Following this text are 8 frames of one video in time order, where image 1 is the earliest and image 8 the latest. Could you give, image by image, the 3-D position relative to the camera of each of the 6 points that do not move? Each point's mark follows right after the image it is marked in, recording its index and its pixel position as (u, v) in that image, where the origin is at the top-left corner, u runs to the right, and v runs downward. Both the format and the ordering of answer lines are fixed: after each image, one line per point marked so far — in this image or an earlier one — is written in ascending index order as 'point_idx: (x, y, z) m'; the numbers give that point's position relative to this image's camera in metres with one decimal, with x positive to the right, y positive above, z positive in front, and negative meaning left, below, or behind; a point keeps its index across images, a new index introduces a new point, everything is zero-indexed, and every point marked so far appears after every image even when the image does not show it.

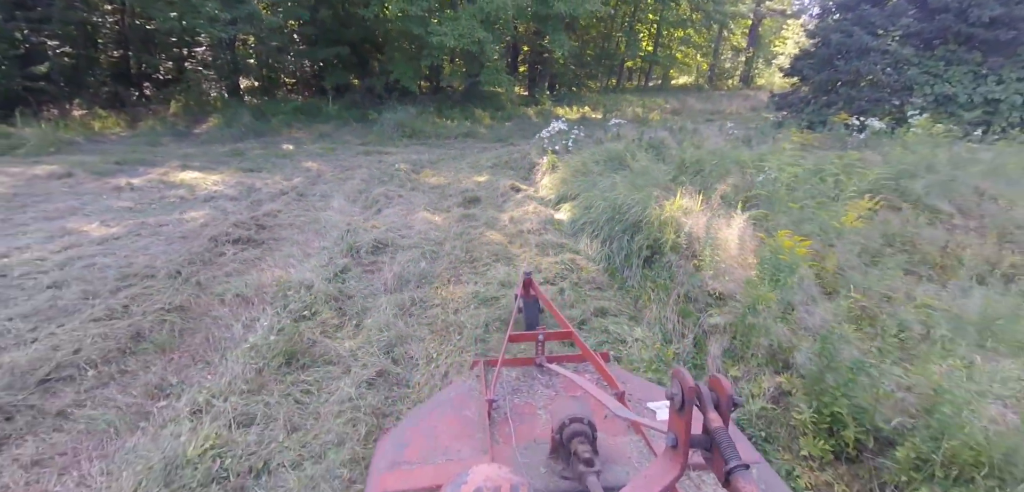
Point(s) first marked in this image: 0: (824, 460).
0: (+1.4, -1.0, +2.3) m
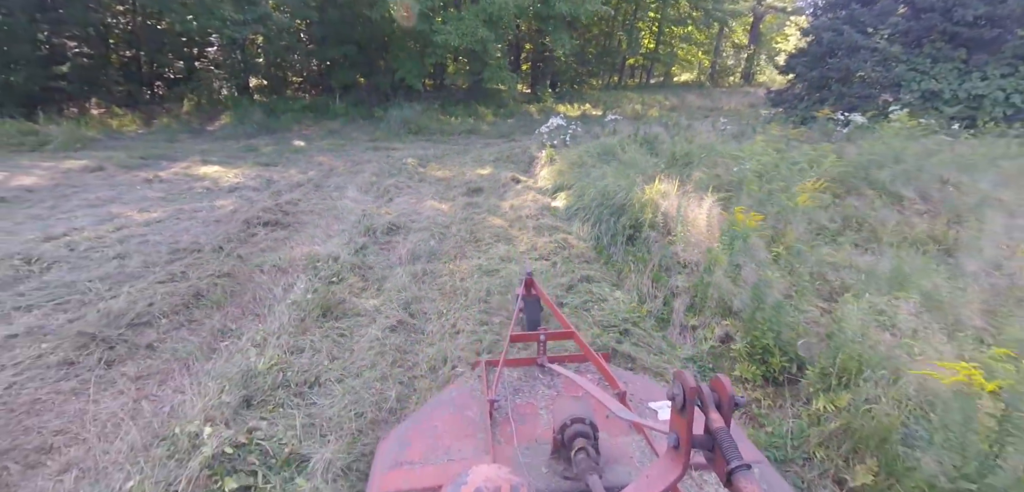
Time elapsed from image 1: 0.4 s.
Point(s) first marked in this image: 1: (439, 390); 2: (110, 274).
0: (+1.4, -0.8, +2.9) m
1: (-0.4, -0.8, +2.9) m
2: (-3.2, -0.2, +4.1) m
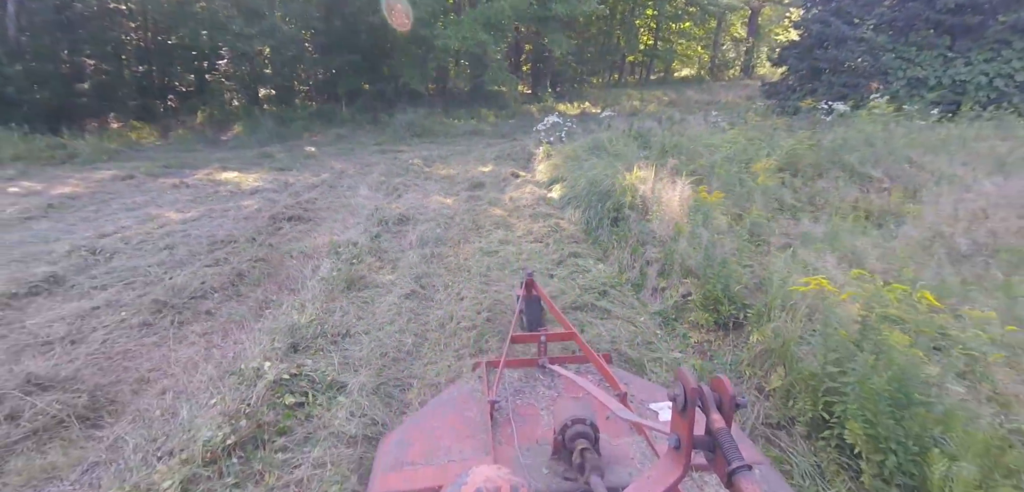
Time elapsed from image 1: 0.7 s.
0: (+1.3, -0.5, +3.6) m
1: (-0.5, -0.6, +3.5) m
2: (-3.3, -0.1, +4.8) m
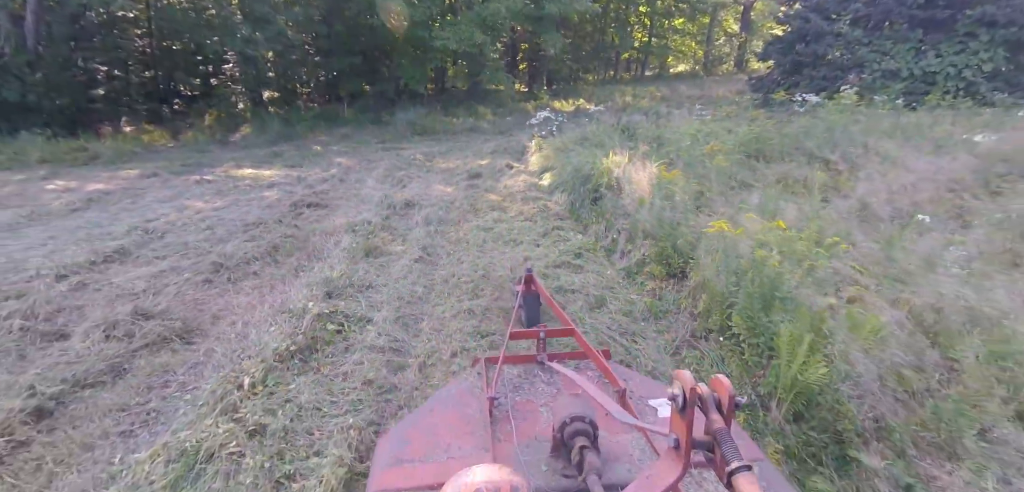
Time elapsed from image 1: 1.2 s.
0: (+1.2, -0.2, +4.4) m
1: (-0.6, -0.4, +4.3) m
2: (-3.4, +0.1, +5.6) m
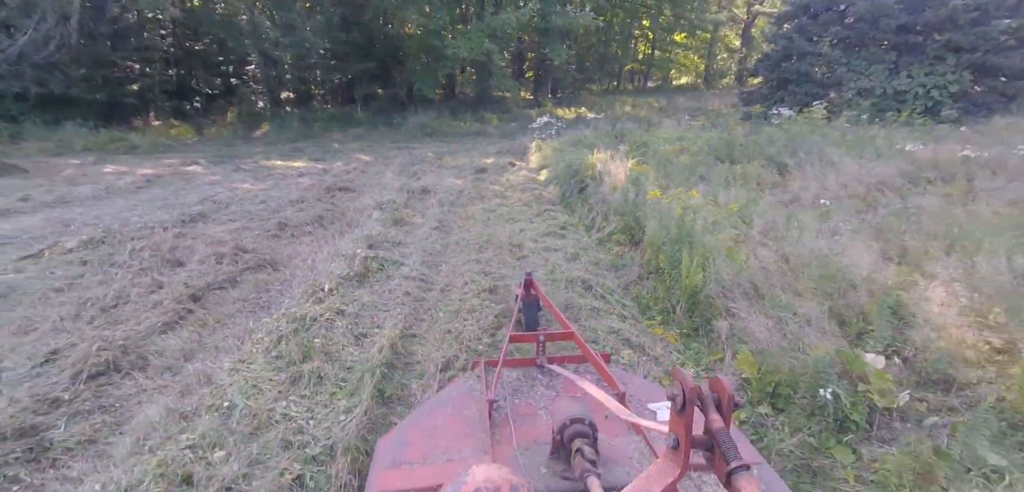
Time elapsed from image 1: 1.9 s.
0: (+1.2, +0.1, +5.7) m
1: (-0.6, 0.0, +5.6) m
2: (-3.4, +0.5, +6.9) m
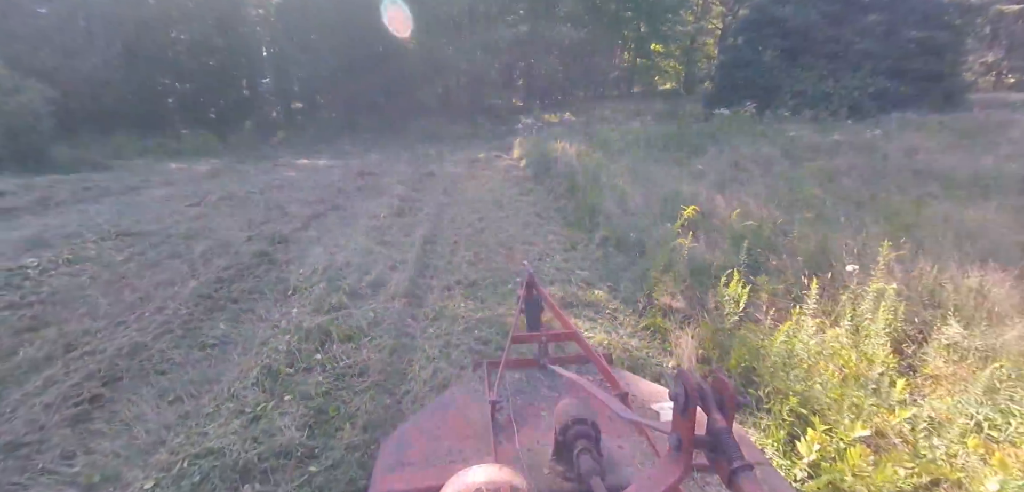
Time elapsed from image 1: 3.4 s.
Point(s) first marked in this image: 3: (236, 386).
0: (+0.9, +0.9, +8.5) m
1: (-0.9, +0.7, +8.5) m
2: (-3.7, +1.2, +9.7) m
3: (-1.6, -0.8, +3.0) m
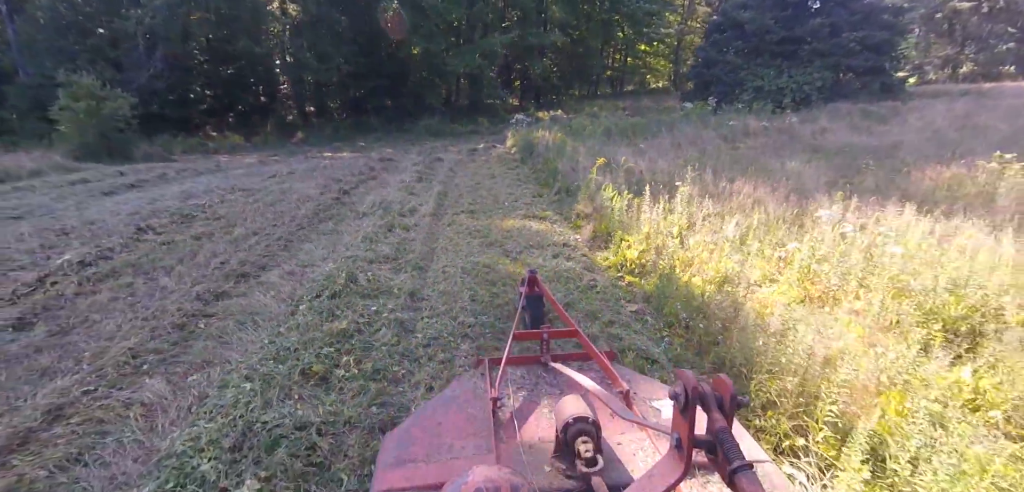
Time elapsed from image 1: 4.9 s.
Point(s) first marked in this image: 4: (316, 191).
0: (+0.7, +1.7, +11.4) m
1: (-1.1, +1.6, +11.3) m
2: (-3.9, +2.0, +12.6) m
3: (-1.8, 0.0, +5.9) m
4: (-3.4, +1.0, +9.0) m
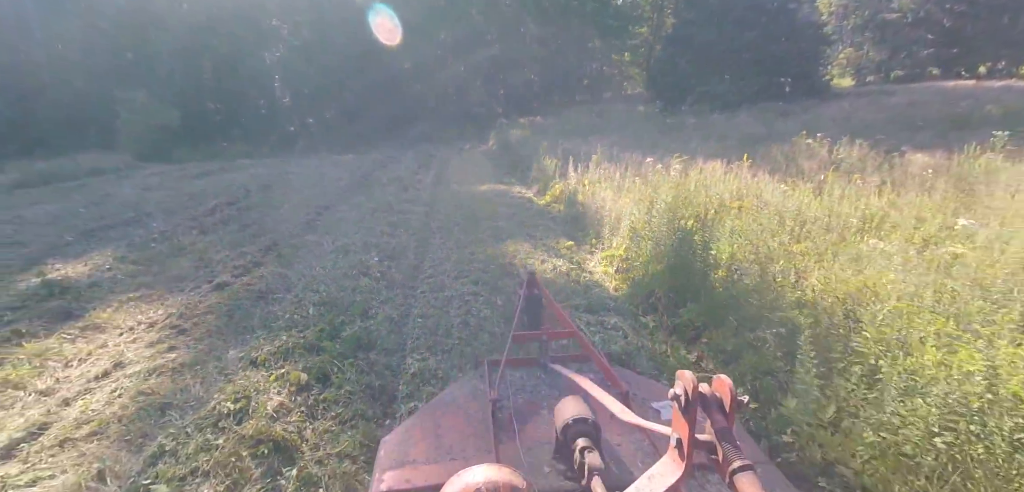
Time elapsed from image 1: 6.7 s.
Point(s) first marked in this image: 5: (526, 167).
0: (+0.1, +2.6, +14.7) m
1: (-1.7, +2.4, +14.6) m
2: (-4.5, +2.7, +15.9) m
3: (-2.3, +0.9, +9.2) m
4: (-4.0, +1.8, +12.2) m
5: (+0.4, +1.8, +11.7) m
